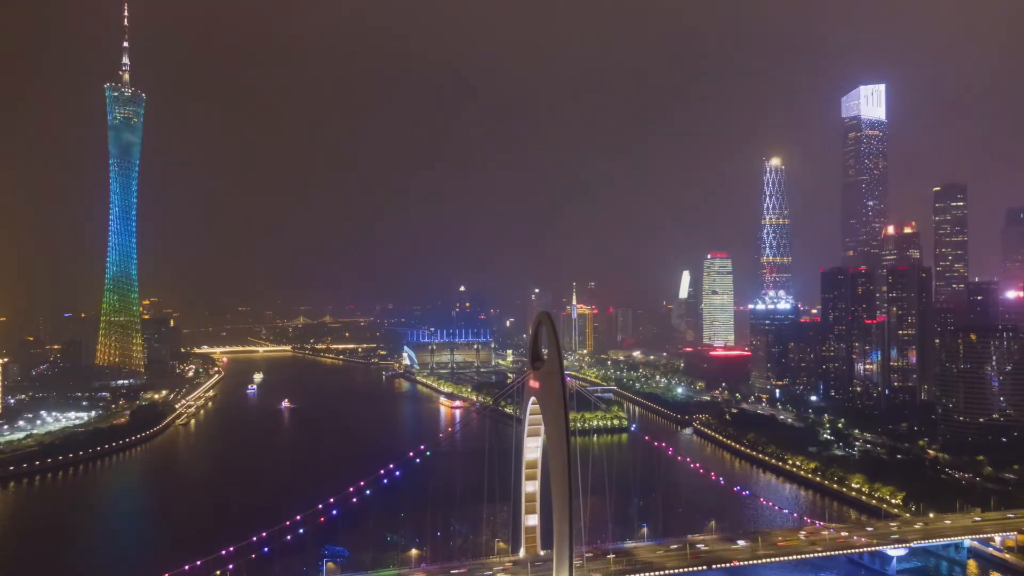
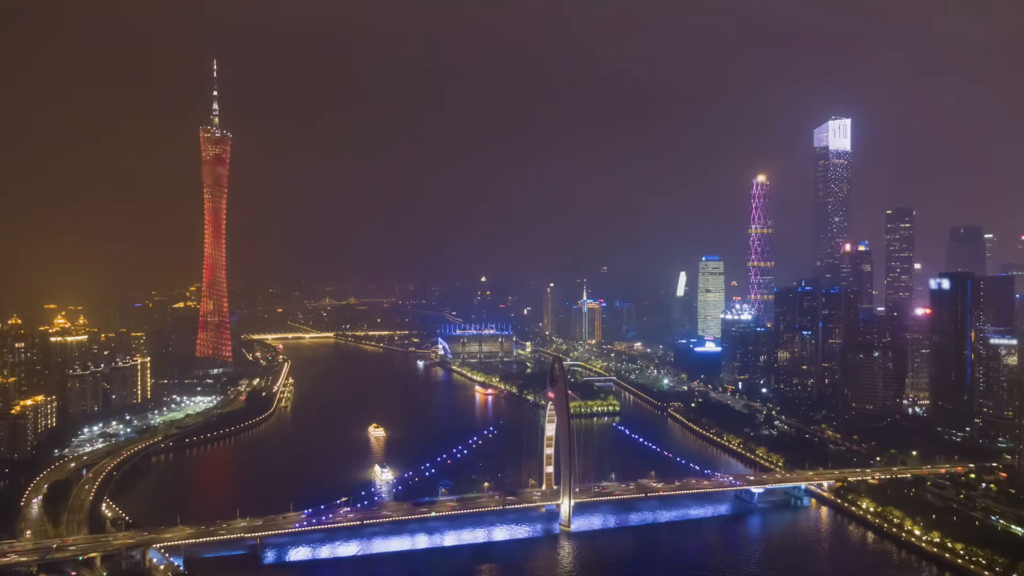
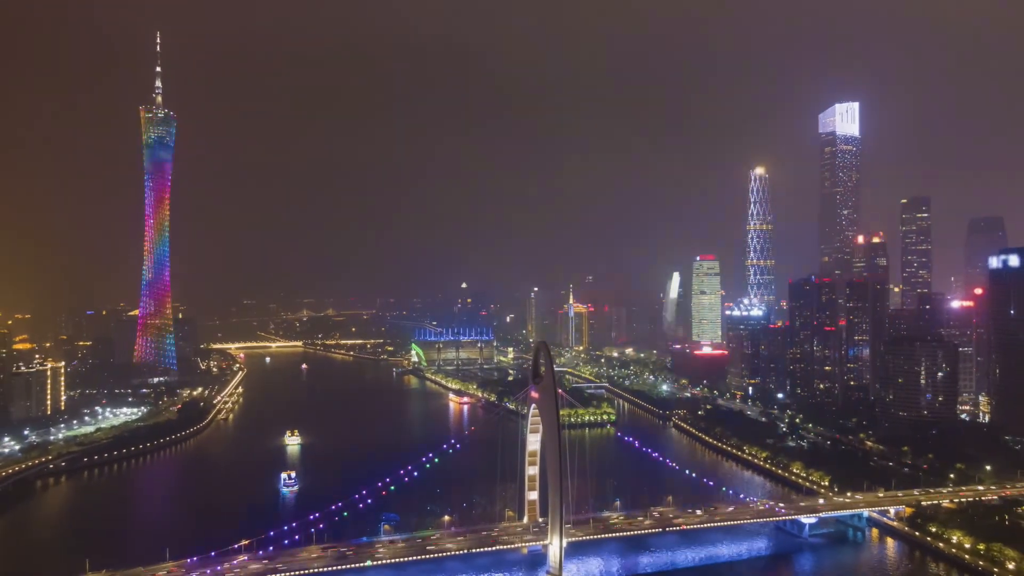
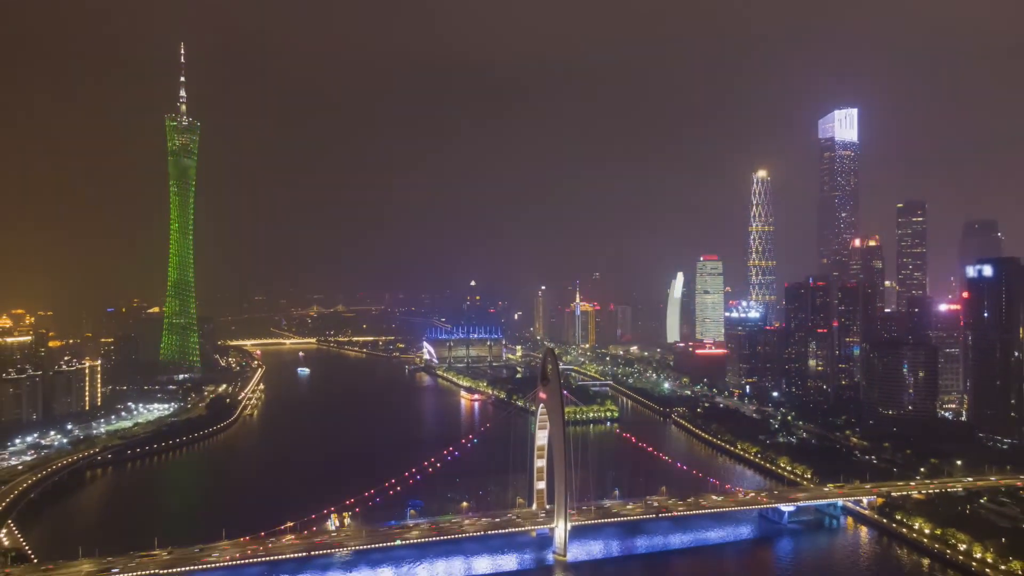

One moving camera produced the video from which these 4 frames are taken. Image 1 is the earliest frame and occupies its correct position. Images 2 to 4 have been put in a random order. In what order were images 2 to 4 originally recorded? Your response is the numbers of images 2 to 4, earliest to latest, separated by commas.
3, 4, 2
